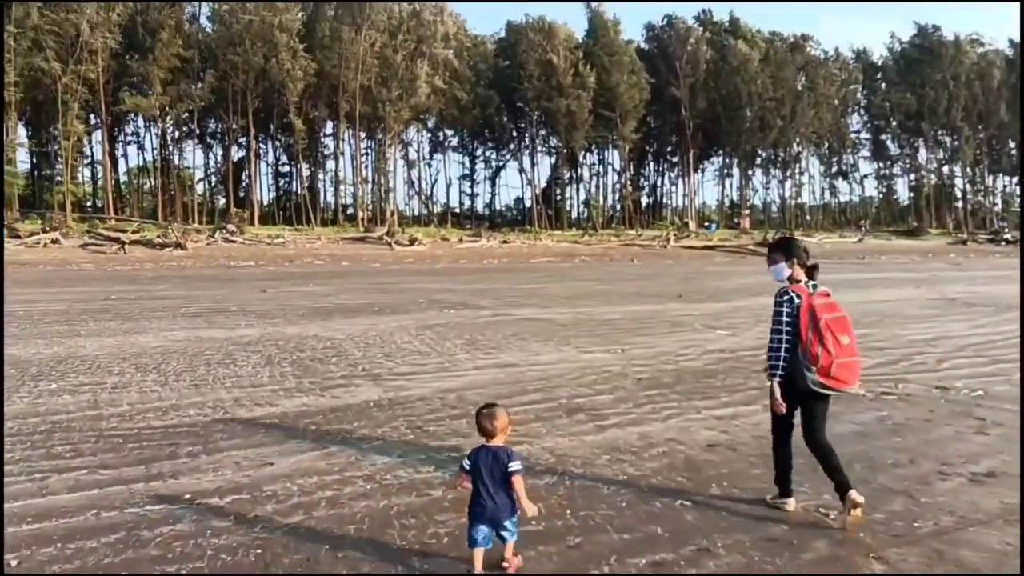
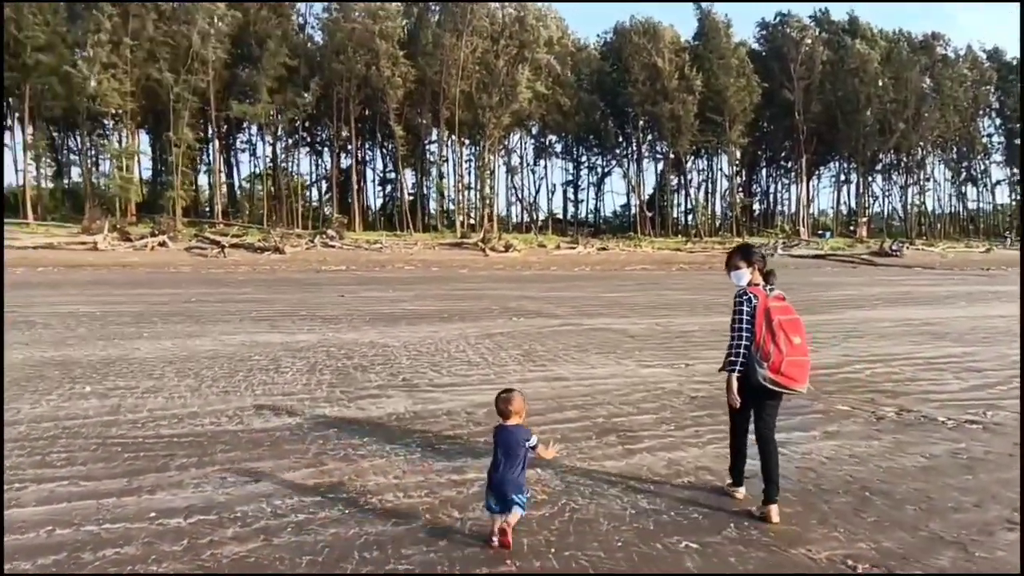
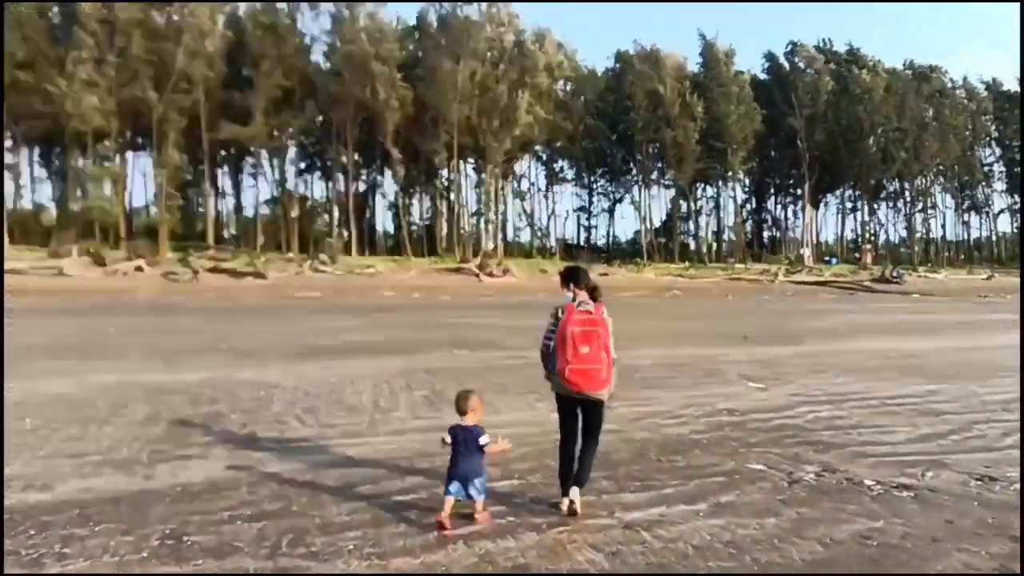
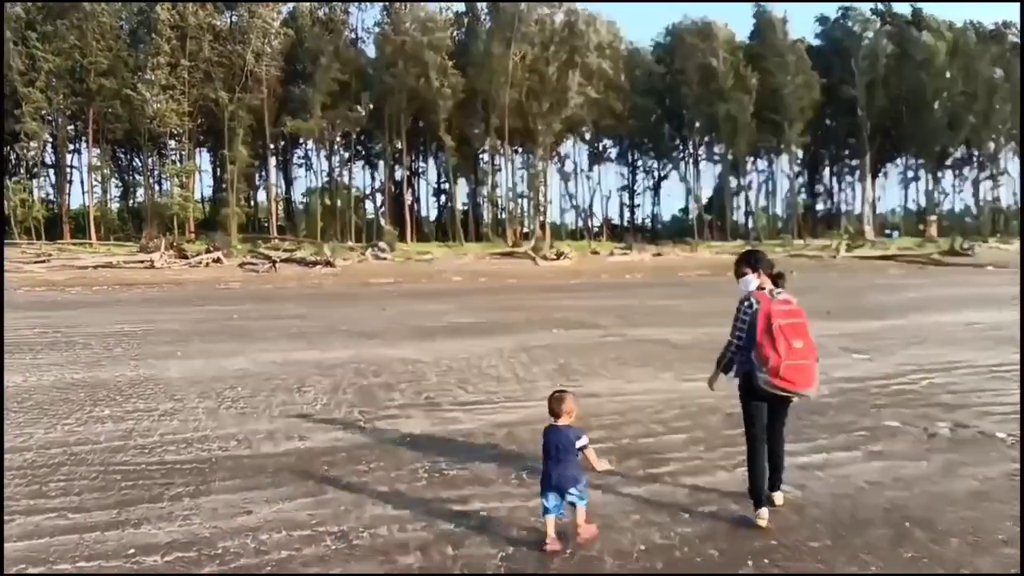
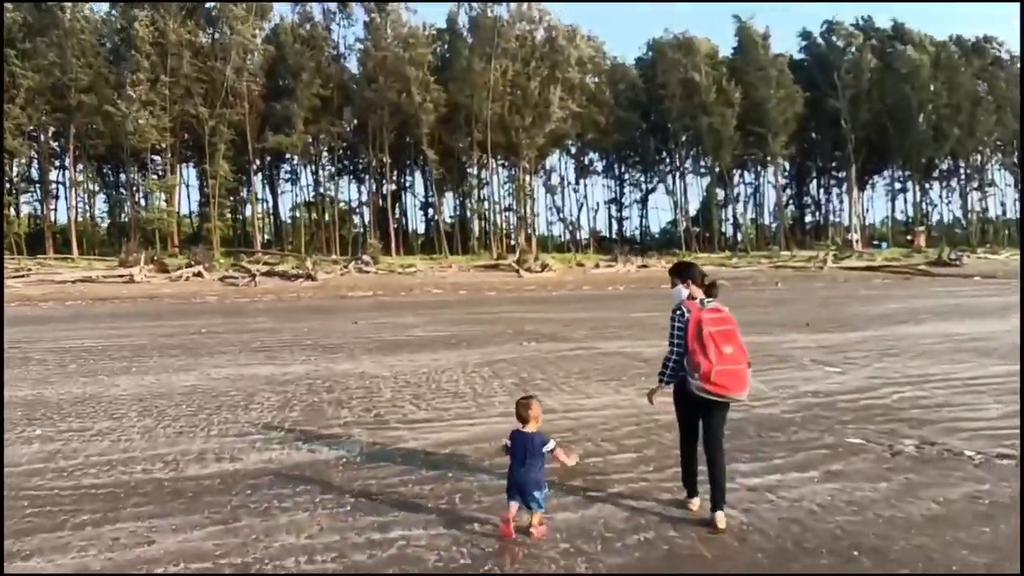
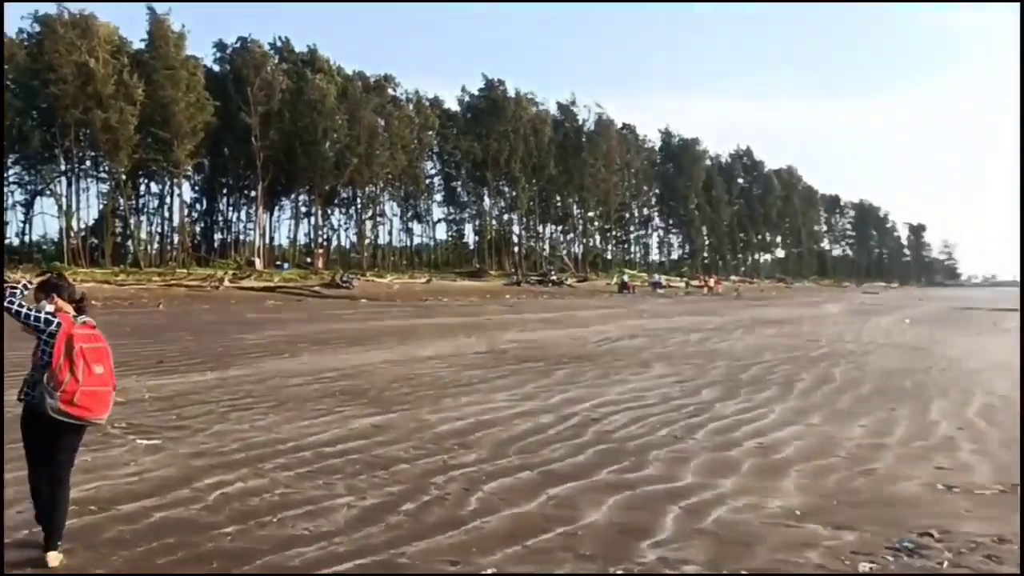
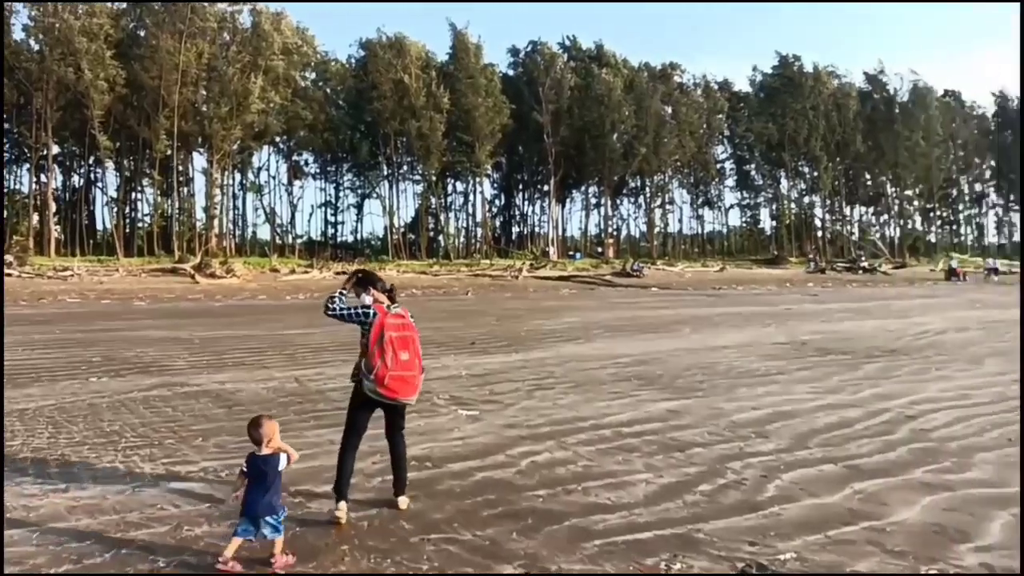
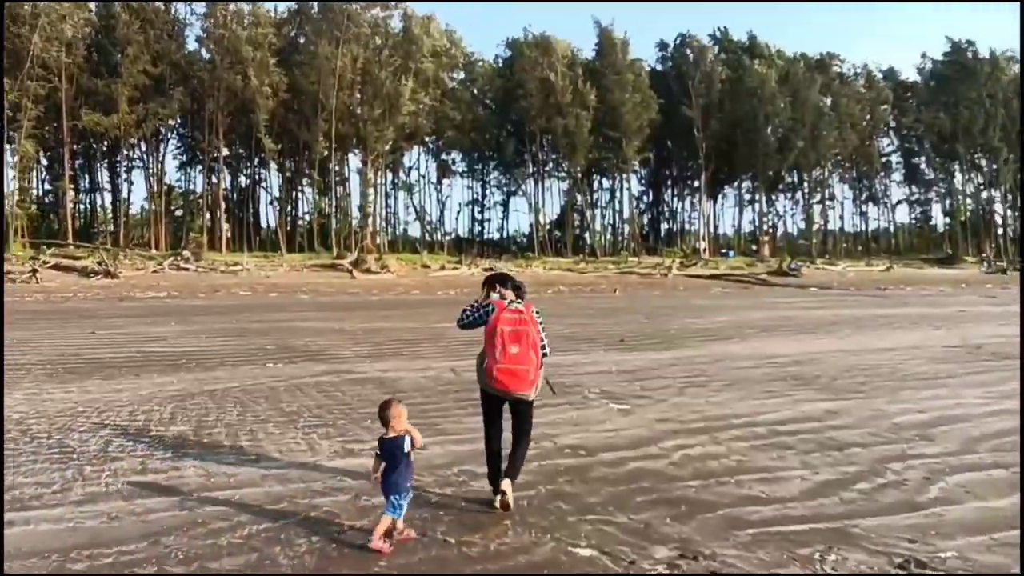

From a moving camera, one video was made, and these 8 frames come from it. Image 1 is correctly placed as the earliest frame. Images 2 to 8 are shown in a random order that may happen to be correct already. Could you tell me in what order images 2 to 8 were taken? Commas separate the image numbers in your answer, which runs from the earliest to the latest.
2, 4, 5, 3, 8, 7, 6
